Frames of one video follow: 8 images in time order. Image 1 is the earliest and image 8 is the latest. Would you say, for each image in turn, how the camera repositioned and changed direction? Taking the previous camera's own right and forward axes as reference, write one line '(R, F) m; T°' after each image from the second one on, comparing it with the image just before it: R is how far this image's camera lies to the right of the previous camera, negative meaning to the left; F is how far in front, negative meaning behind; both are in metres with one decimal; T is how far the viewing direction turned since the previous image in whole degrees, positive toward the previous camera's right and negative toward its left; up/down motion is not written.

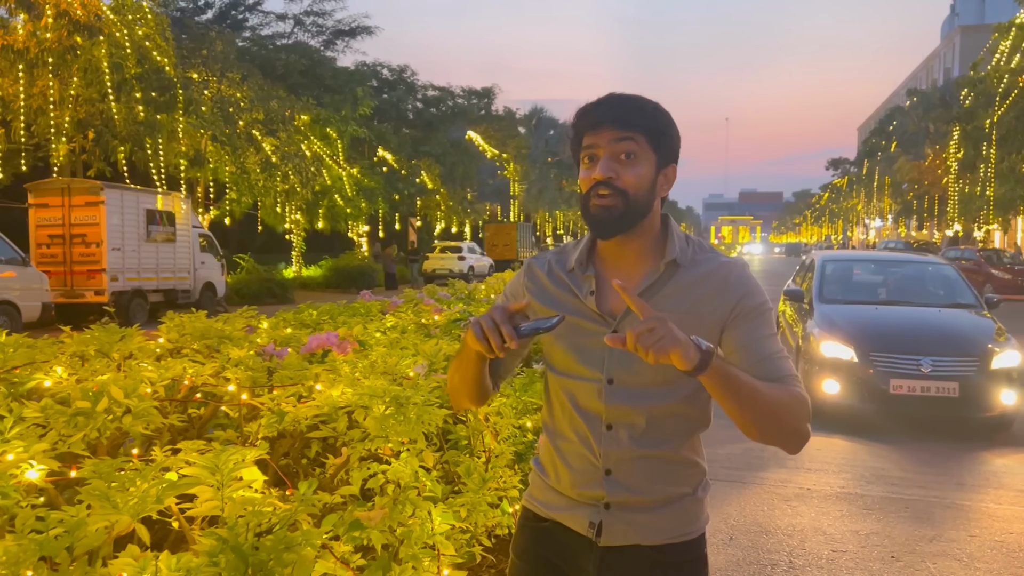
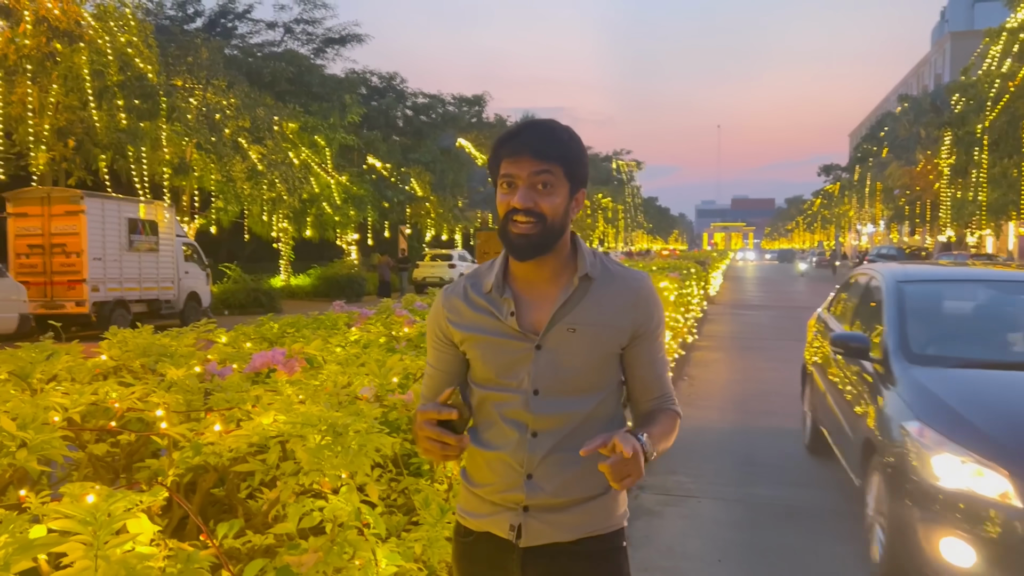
(+0.1, +0.2) m; 0°
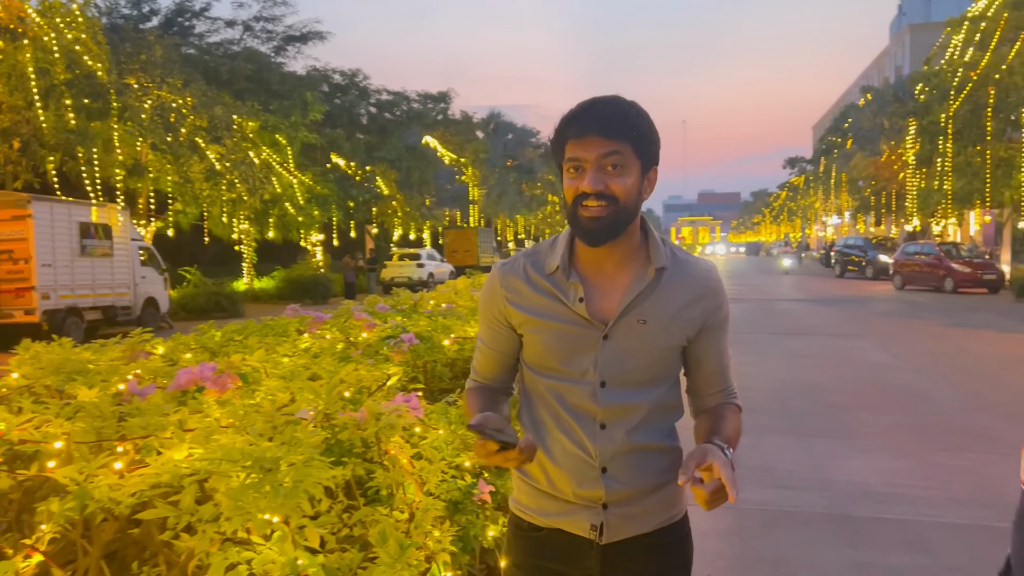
(0.0, +0.4) m; +2°
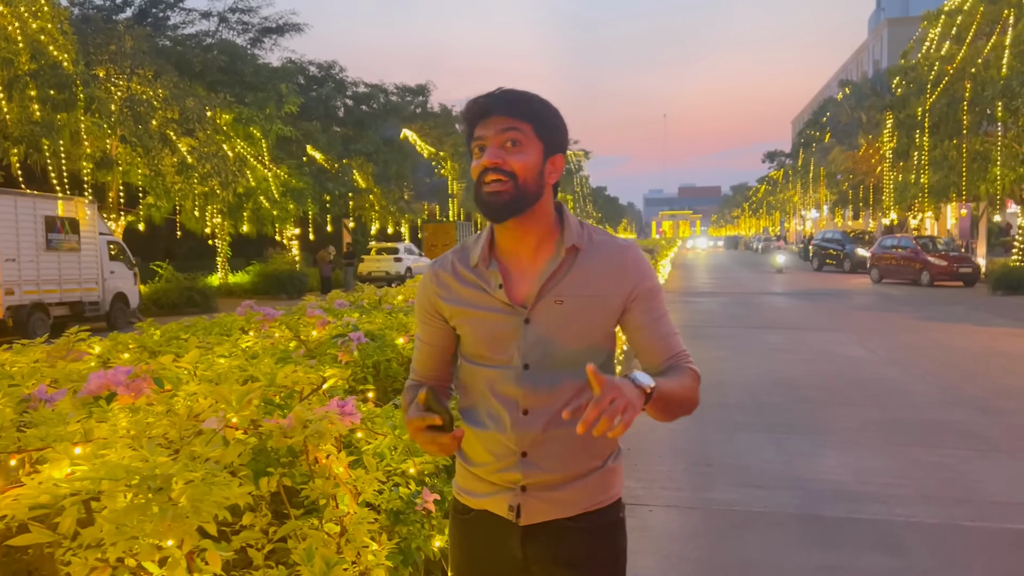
(+0.1, +0.2) m; +1°
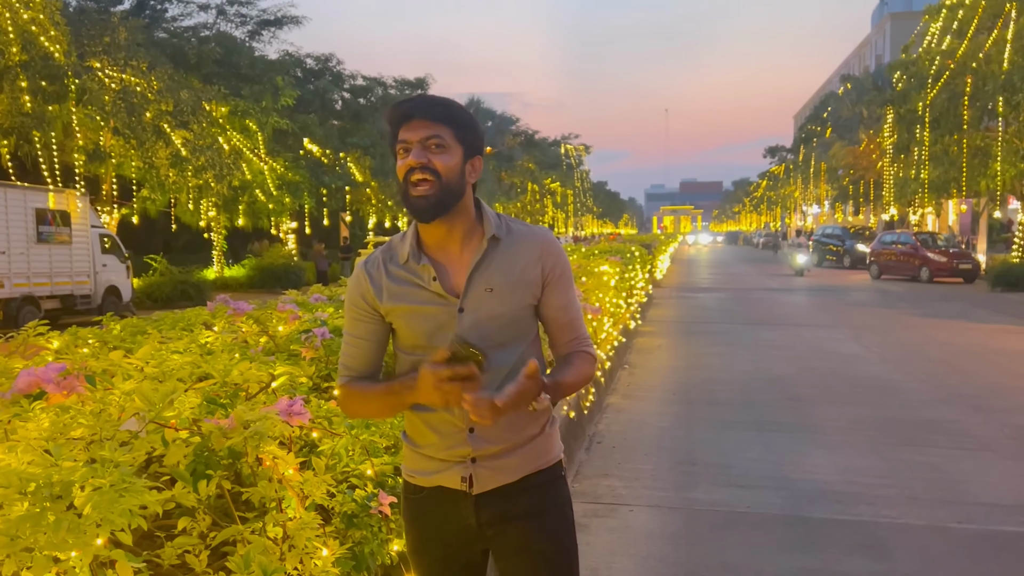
(+0.1, +0.1) m; 0°
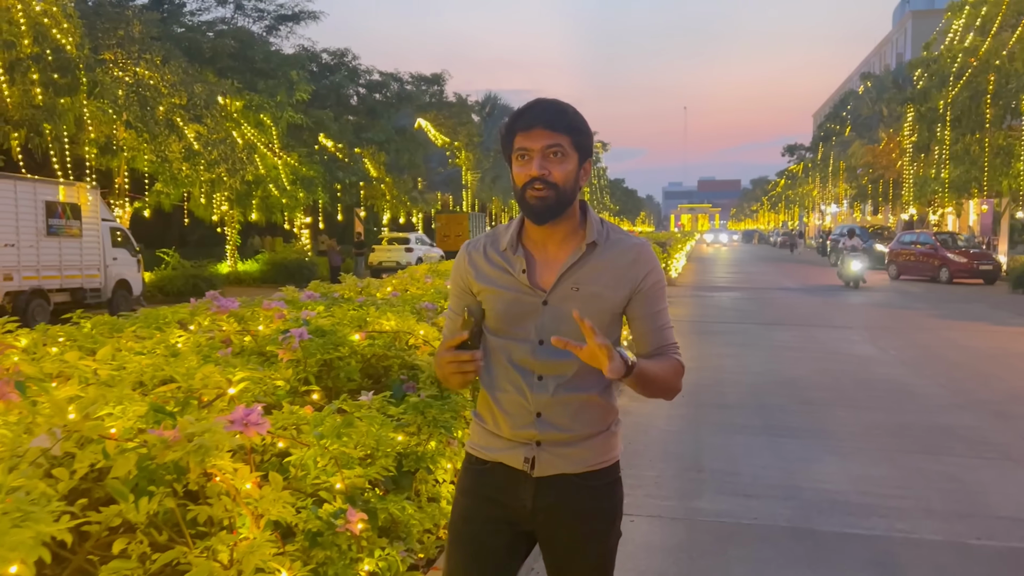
(+0.1, +0.2) m; -1°
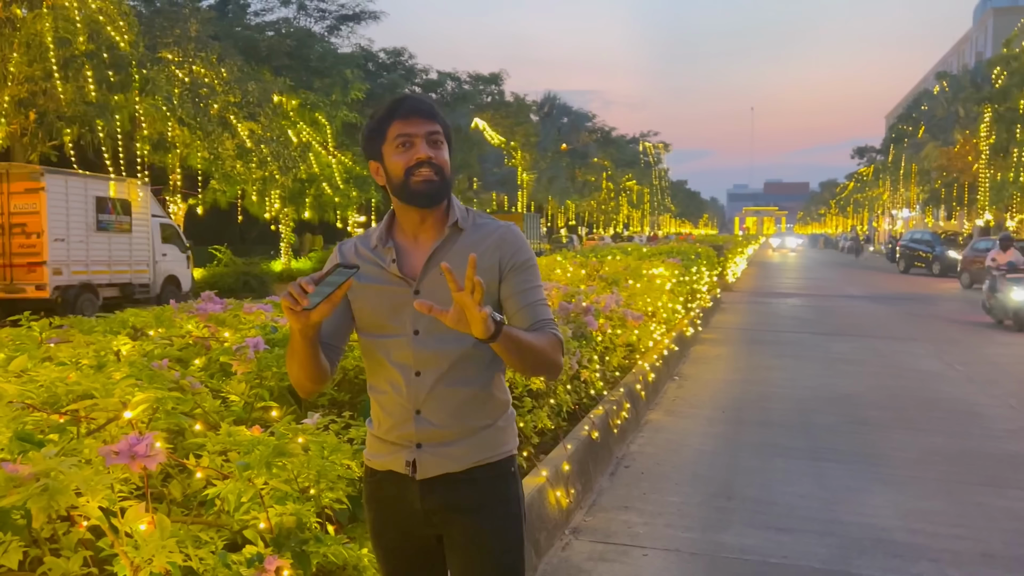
(+0.3, +0.4) m; -4°
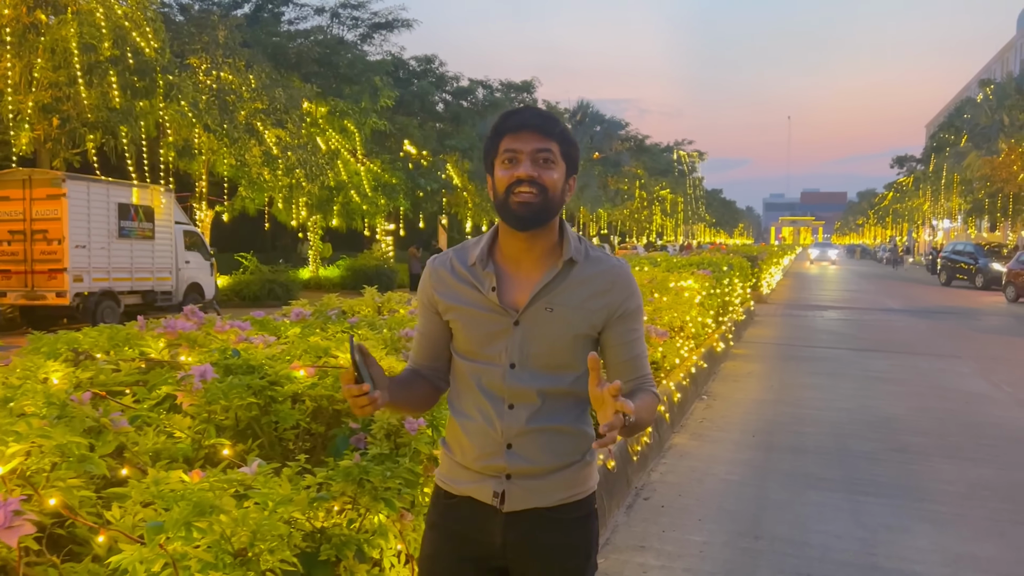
(+0.1, +0.4) m; -2°
